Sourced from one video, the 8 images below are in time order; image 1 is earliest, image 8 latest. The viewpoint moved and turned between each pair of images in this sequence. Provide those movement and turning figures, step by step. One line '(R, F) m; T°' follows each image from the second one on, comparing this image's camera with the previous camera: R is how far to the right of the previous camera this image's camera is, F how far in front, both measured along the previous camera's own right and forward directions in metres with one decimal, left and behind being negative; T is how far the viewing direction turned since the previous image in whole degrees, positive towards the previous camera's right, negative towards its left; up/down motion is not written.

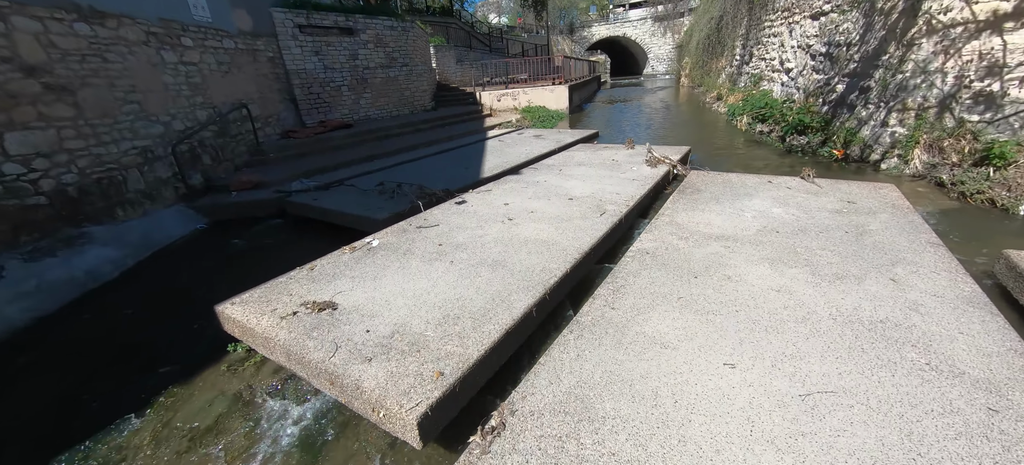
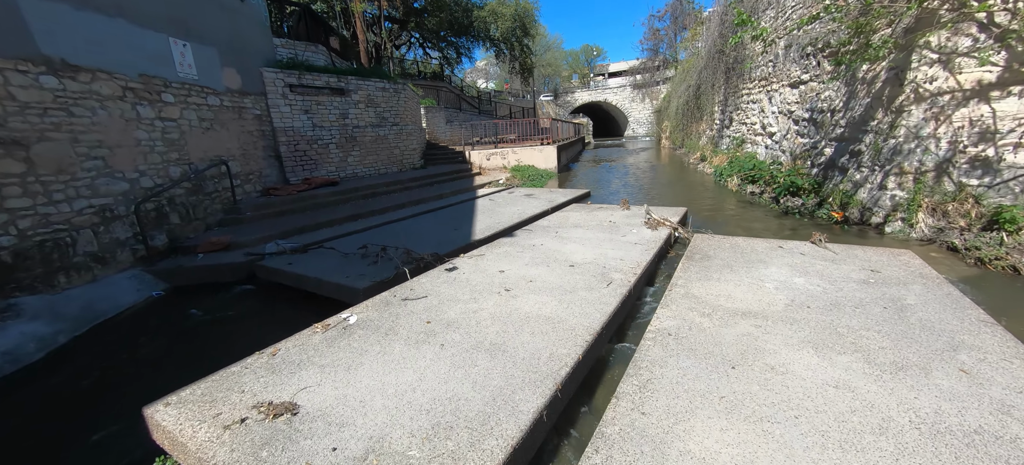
(-0.1, +0.3) m; +2°
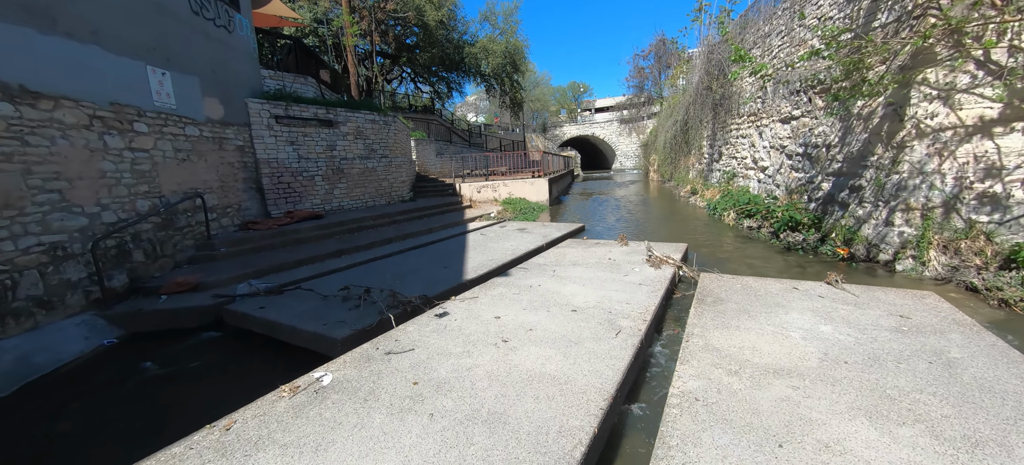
(-0.1, +0.3) m; +2°
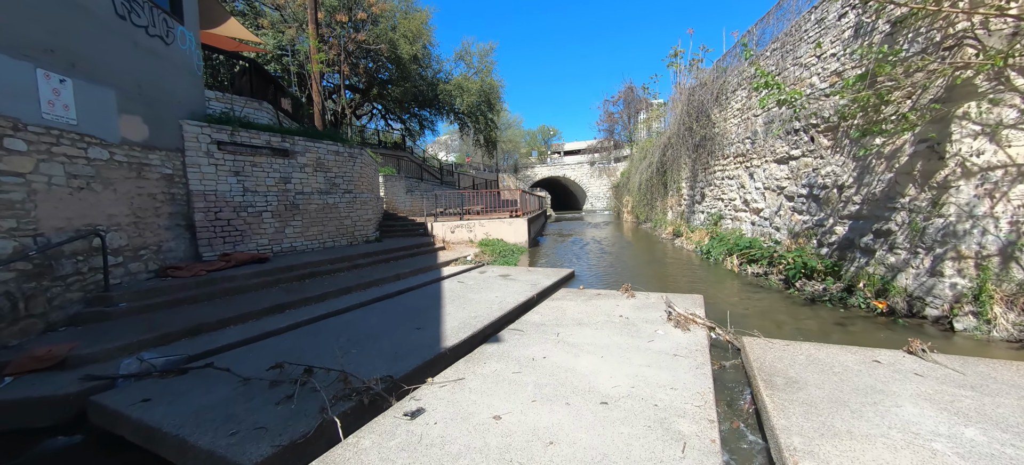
(-0.2, +0.9) m; +5°
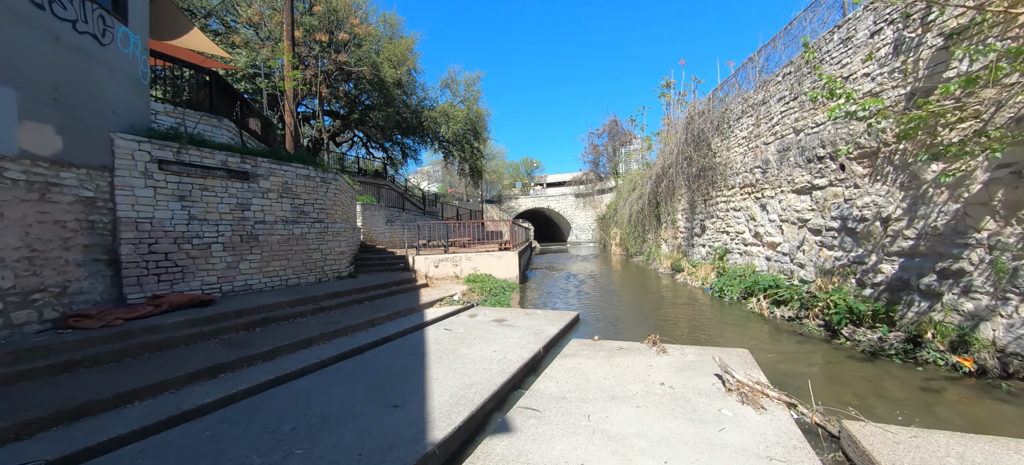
(-0.2, +0.9) m; +3°
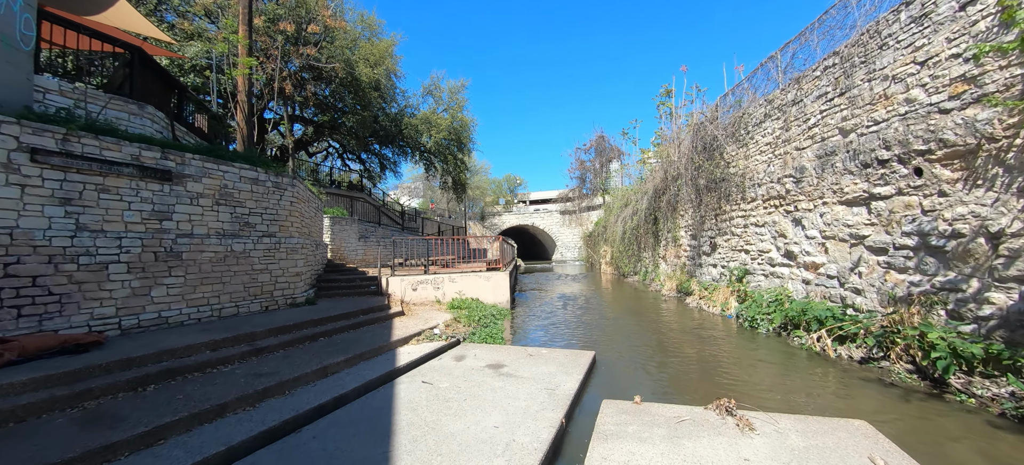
(-0.2, +1.2) m; +3°
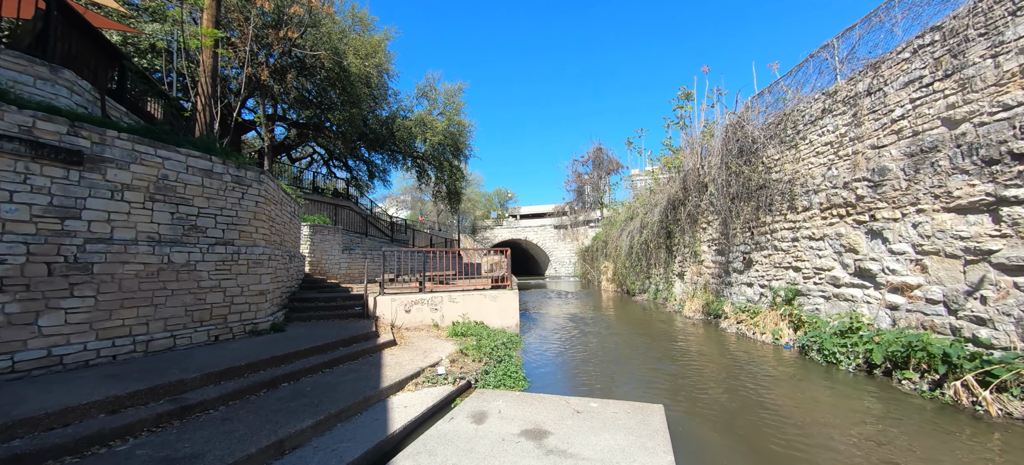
(-0.5, +1.2) m; +2°
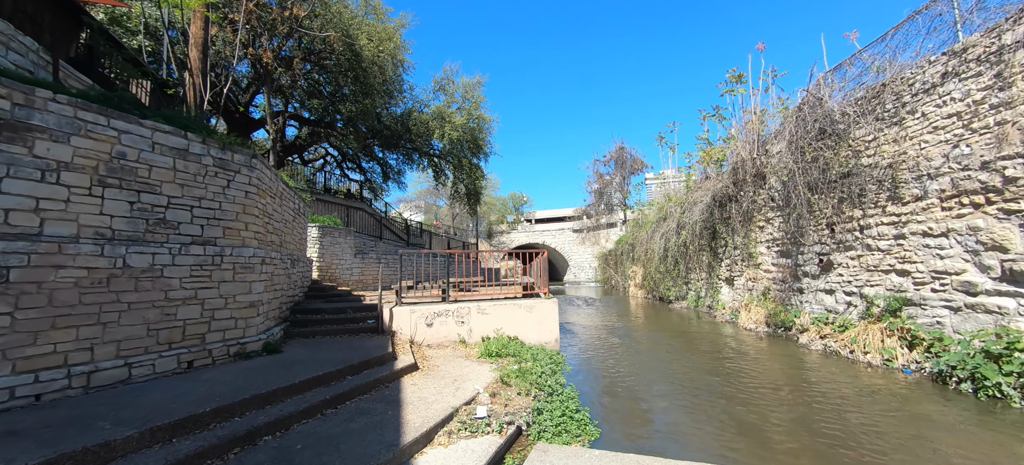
(-0.5, +1.1) m; -2°
